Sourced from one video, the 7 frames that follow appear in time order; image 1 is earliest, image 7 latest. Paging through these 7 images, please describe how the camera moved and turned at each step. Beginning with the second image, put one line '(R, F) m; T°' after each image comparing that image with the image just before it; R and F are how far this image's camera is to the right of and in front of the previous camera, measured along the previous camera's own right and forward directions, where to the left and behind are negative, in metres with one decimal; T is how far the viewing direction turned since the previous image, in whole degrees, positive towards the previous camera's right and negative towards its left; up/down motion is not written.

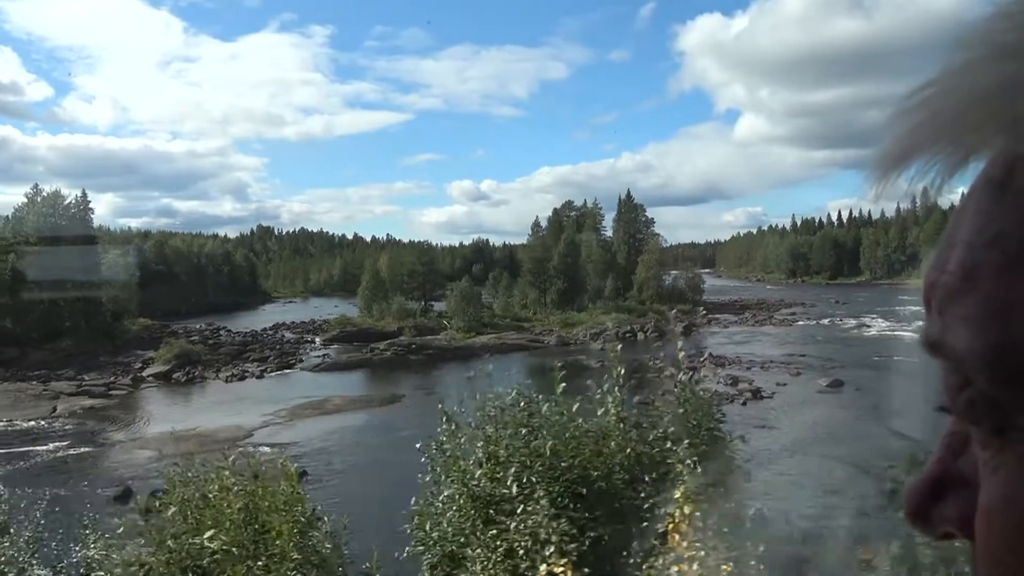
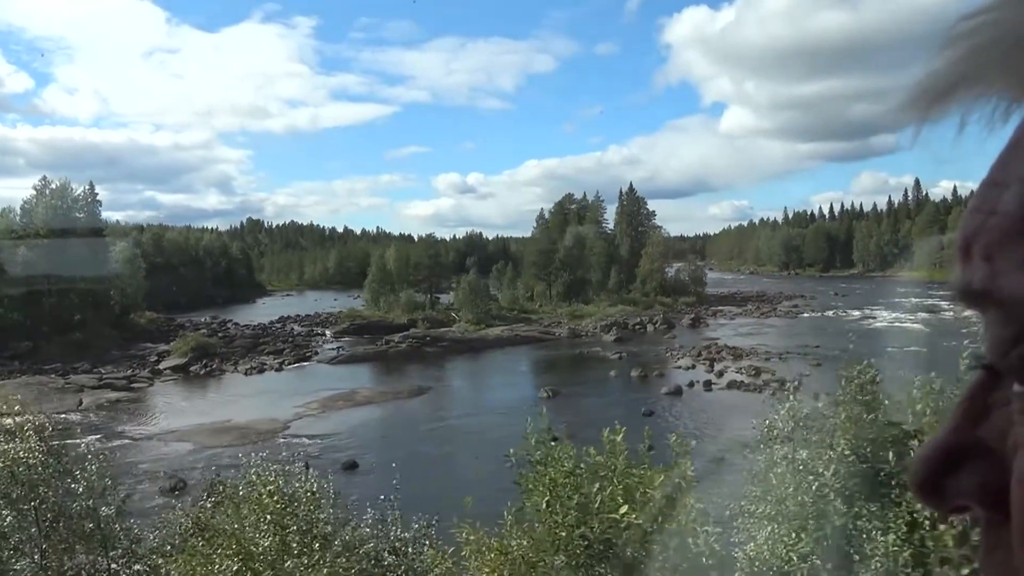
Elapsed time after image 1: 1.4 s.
(-0.6, -0.1) m; +1°
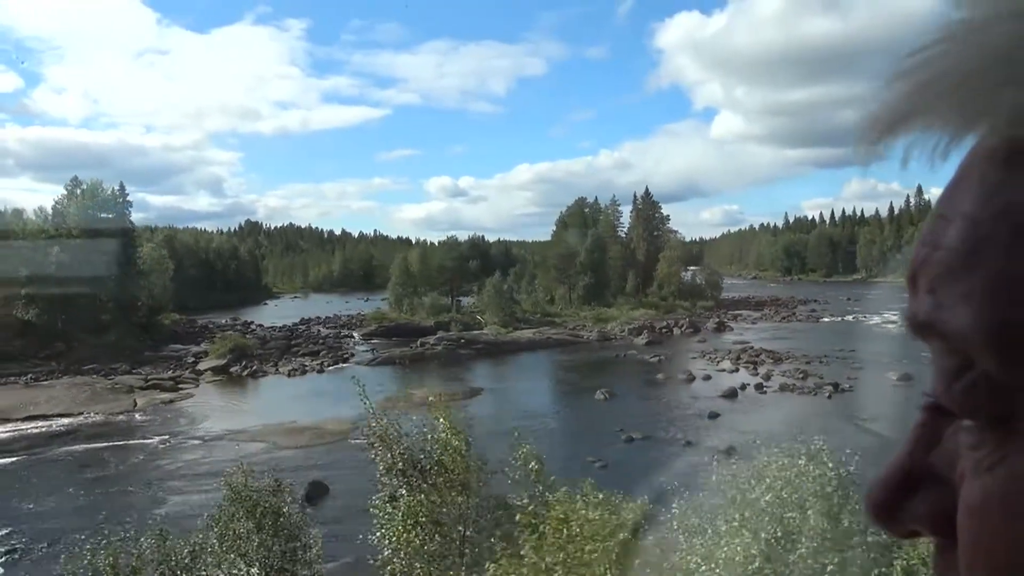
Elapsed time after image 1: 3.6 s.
(-1.0, -0.1) m; +1°
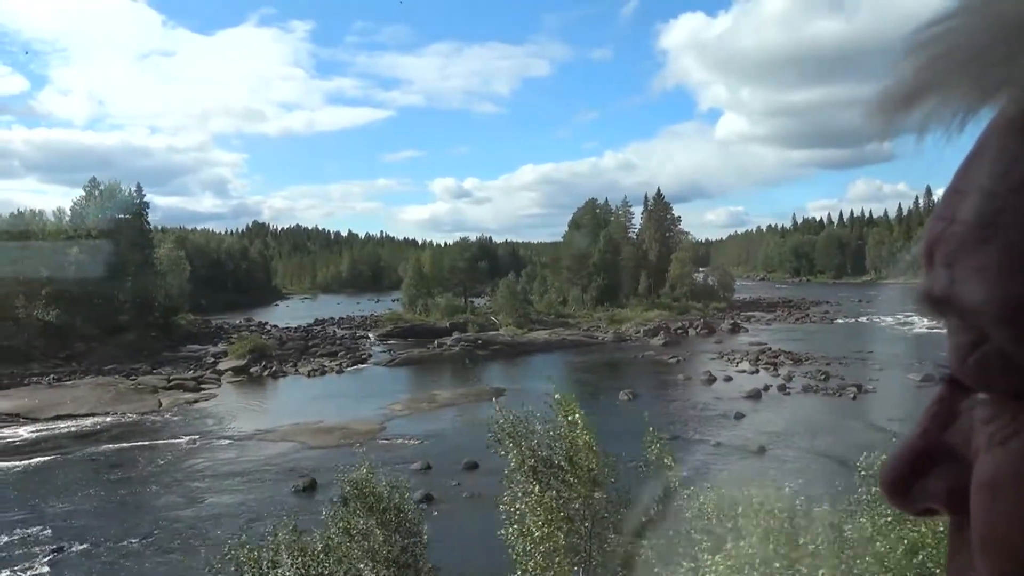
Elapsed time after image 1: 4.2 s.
(-0.3, 0.0) m; 0°
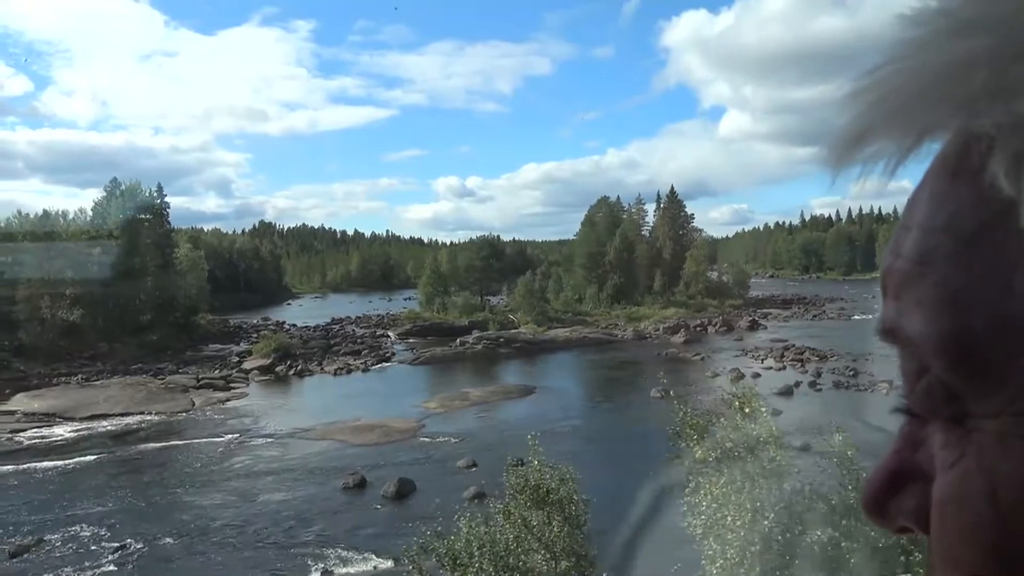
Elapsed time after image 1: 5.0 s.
(-0.4, 0.0) m; 0°
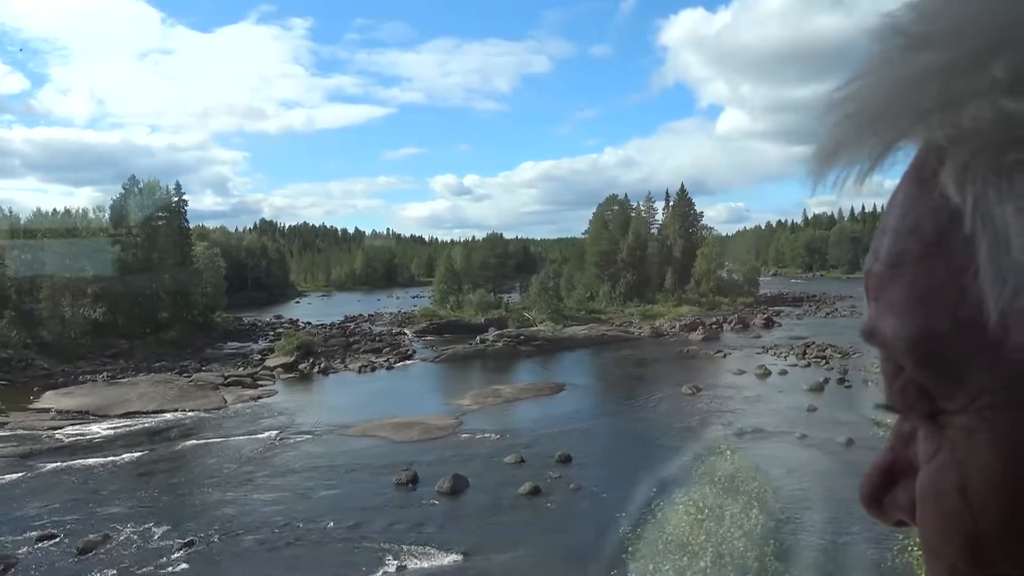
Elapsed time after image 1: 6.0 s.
(-0.5, 0.0) m; 0°
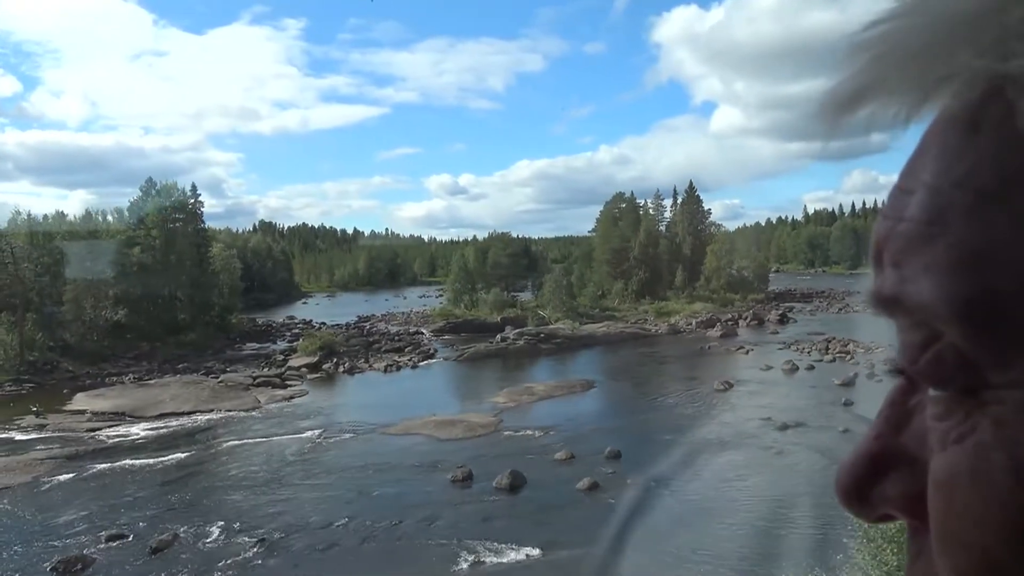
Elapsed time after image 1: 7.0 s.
(-0.5, 0.0) m; 0°
